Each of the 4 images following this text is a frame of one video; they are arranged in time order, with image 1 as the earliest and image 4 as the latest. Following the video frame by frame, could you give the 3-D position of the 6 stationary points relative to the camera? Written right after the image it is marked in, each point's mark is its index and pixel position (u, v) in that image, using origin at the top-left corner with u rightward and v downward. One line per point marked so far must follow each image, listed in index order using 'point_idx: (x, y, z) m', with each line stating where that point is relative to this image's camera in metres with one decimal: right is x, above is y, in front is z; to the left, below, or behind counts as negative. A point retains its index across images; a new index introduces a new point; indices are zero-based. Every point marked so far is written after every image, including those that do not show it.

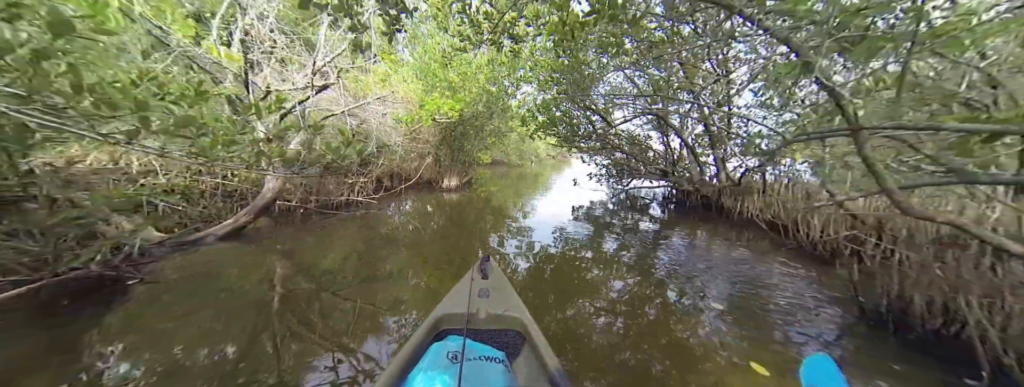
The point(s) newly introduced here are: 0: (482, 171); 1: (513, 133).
0: (-2.1, +1.5, +17.4) m
1: (+0.1, +2.6, +10.8) m
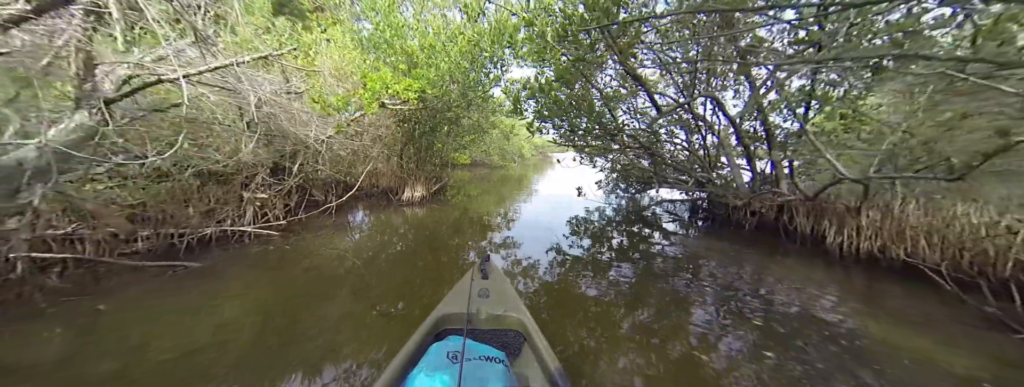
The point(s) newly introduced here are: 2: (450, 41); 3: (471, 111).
0: (-3.3, +1.2, +15.8) m
1: (-0.6, +2.4, +9.4) m
2: (-1.2, +3.0, +4.9) m
3: (-1.1, +2.2, +6.8) m
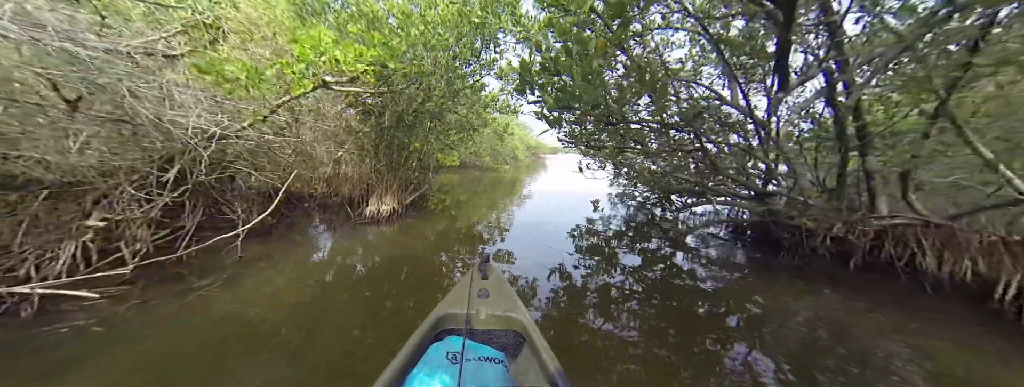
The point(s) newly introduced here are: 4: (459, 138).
0: (-3.7, +1.0, +14.6) m
1: (-0.8, +2.2, +8.4) m
2: (-1.3, +2.8, +3.9) m
3: (-1.2, +2.0, +5.7) m
4: (-1.6, +1.6, +7.4) m
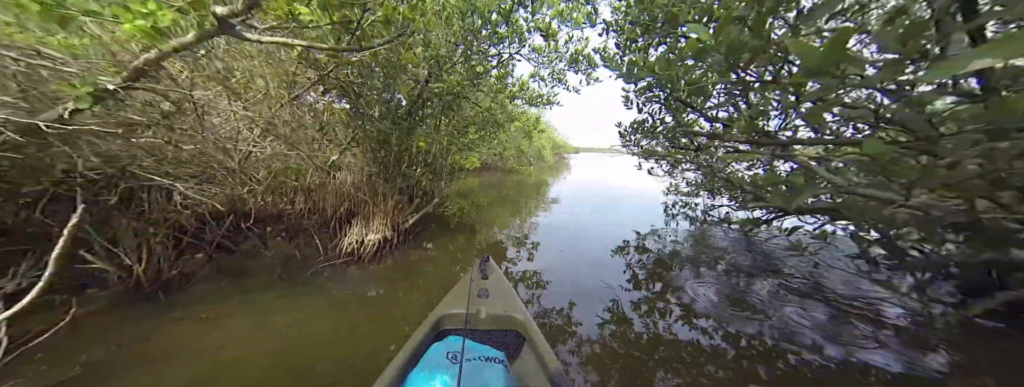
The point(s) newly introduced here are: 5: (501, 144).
0: (-2.4, +0.7, +13.6) m
1: (0.0, +2.0, +7.1) m
2: (-0.8, +2.6, +2.7) m
3: (-0.6, +1.8, +4.5) m
4: (-0.8, +1.4, +6.3) m
5: (-0.5, +1.8, +9.5) m
